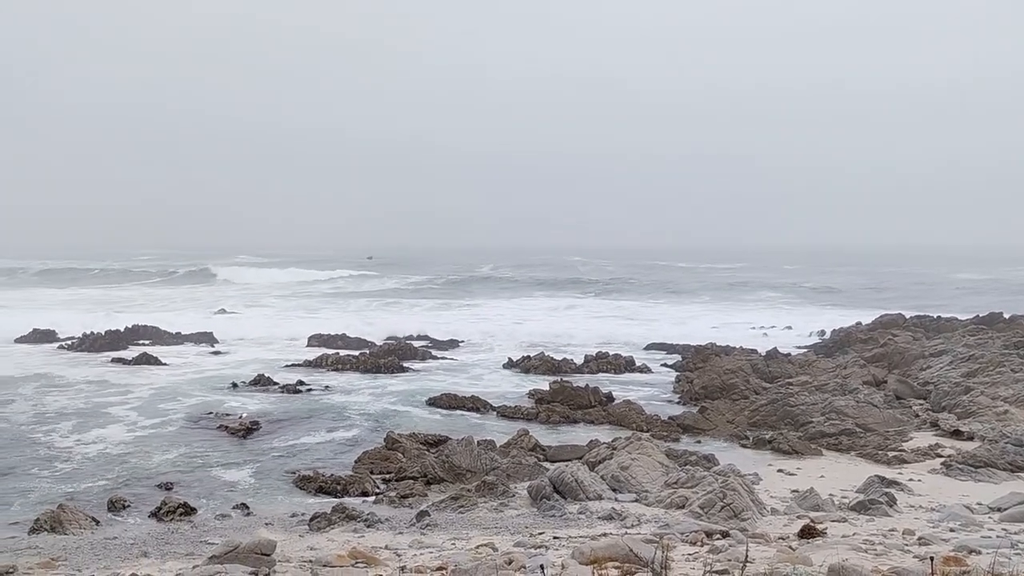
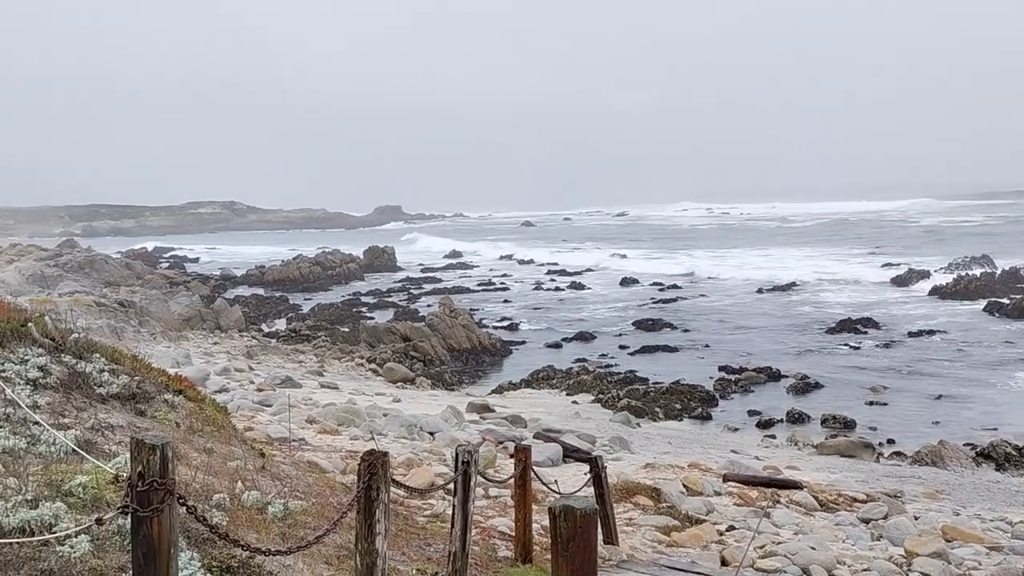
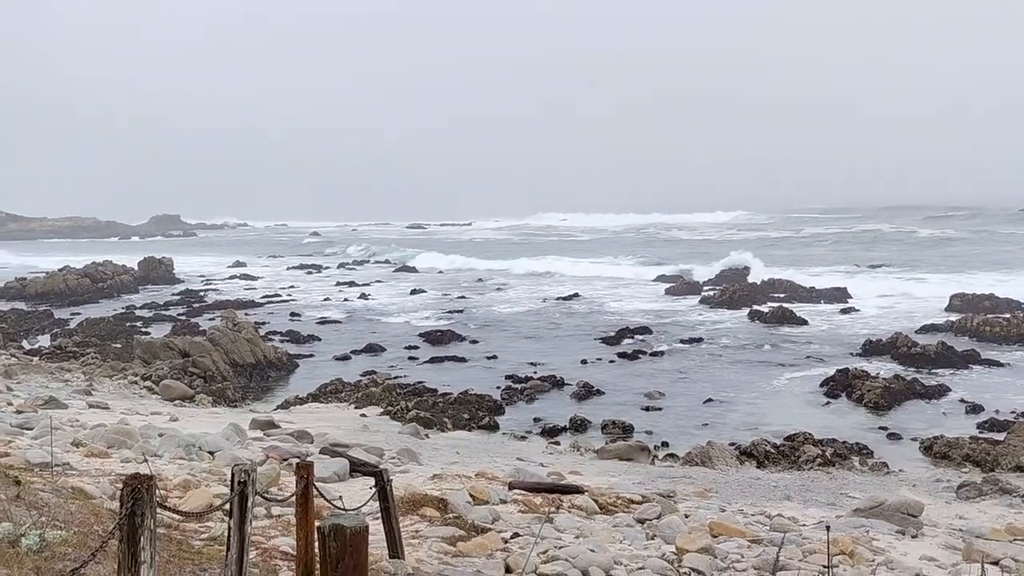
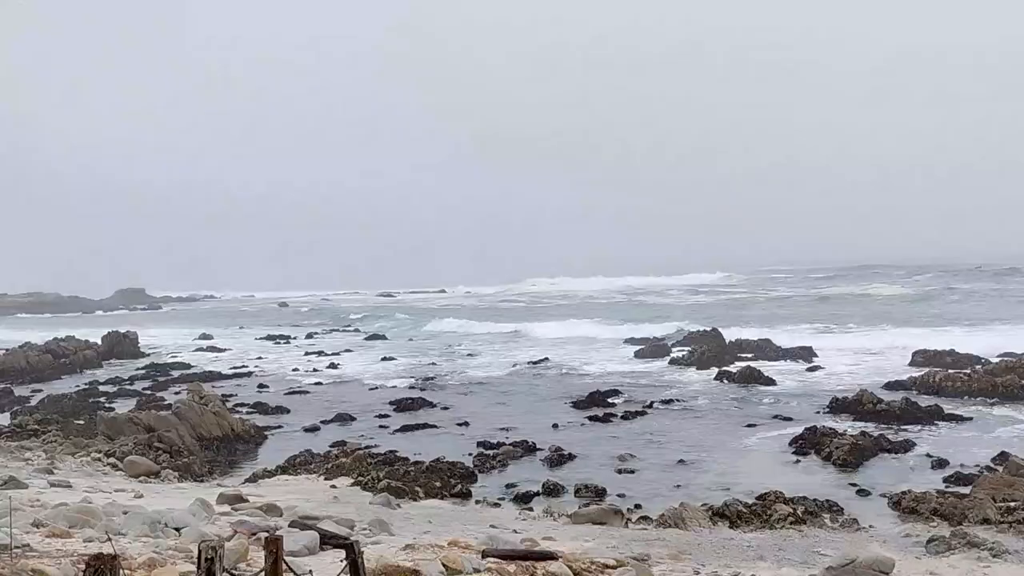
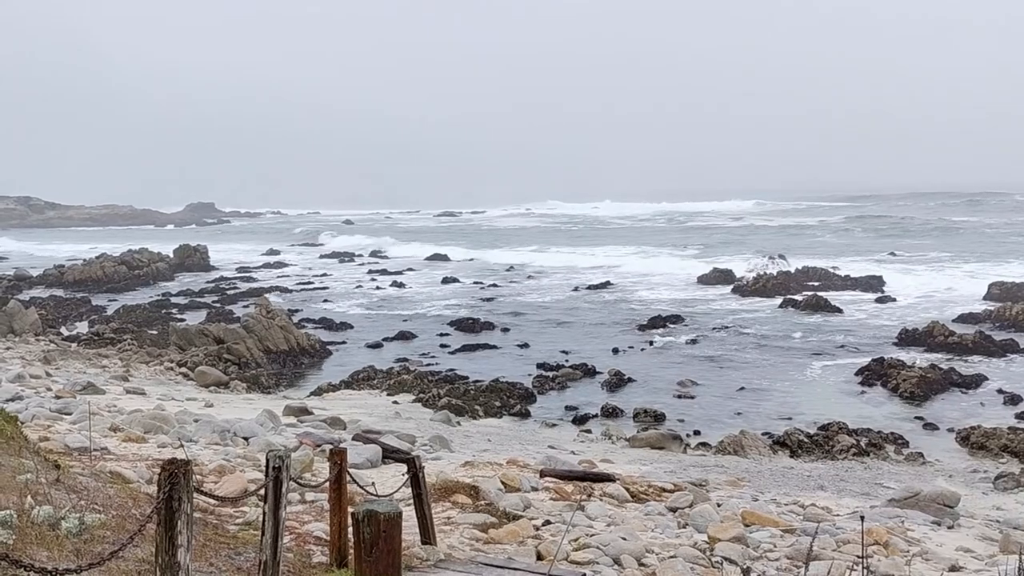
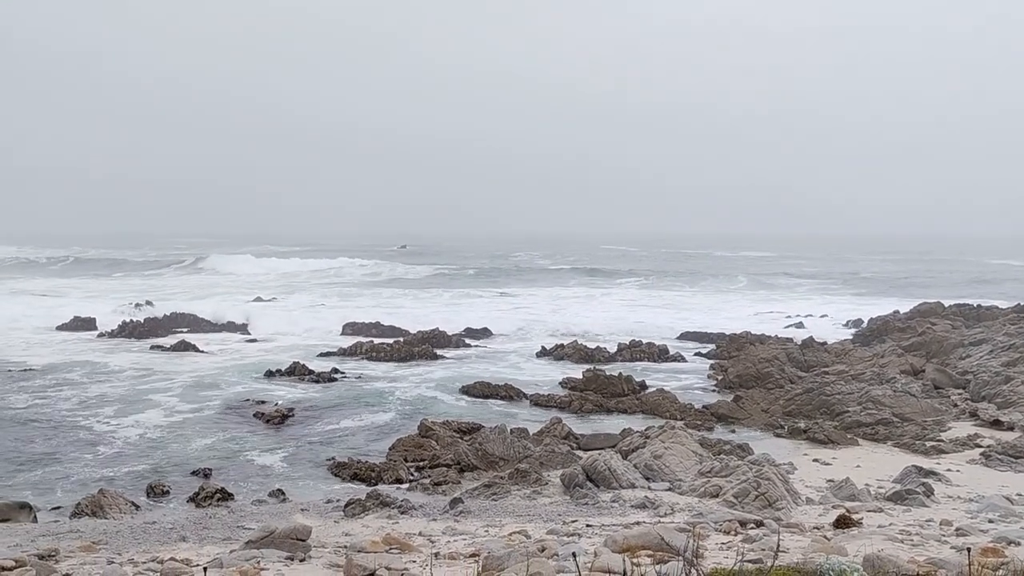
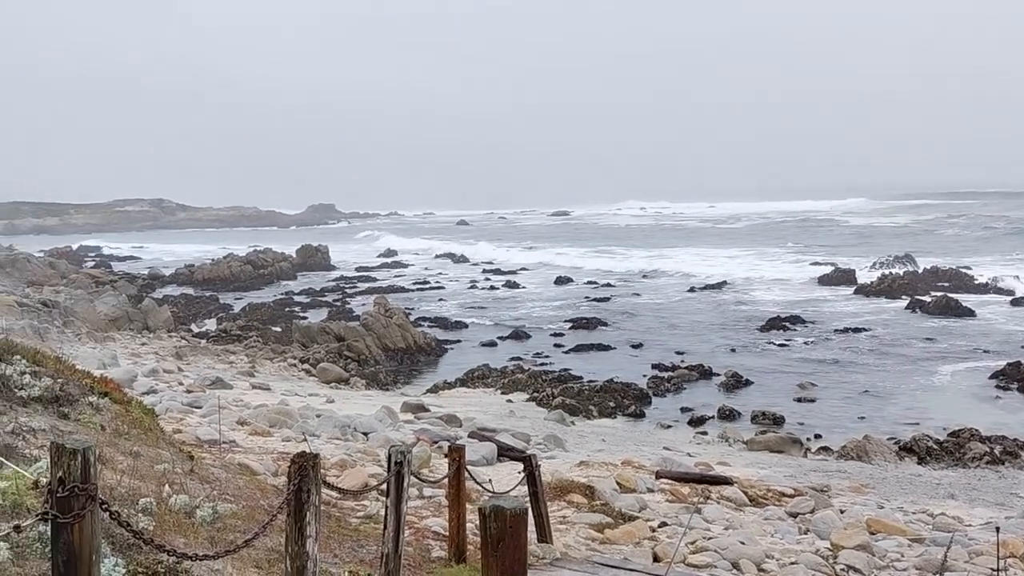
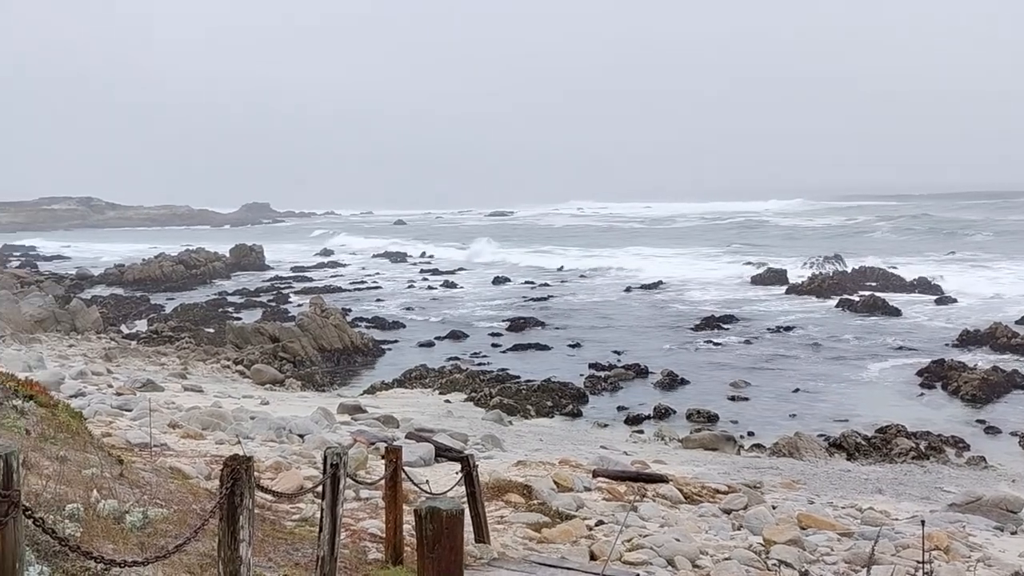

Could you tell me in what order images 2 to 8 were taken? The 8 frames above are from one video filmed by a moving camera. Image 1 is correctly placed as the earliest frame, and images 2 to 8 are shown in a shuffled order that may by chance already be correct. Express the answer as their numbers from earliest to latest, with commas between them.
6, 4, 3, 5, 8, 7, 2
